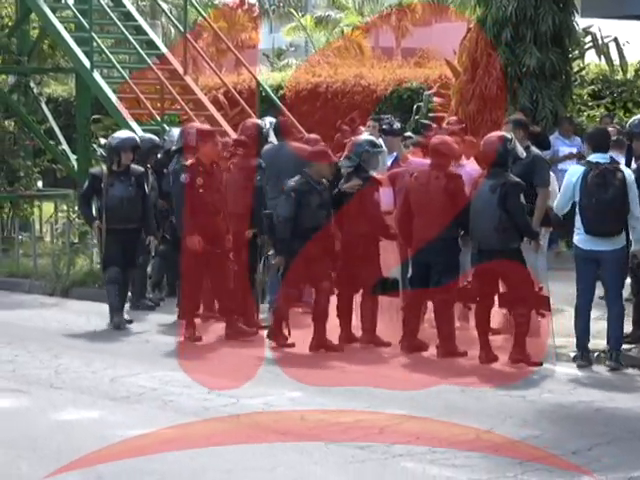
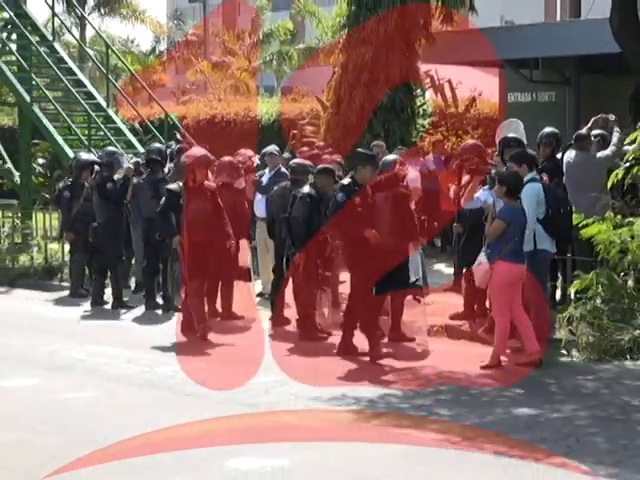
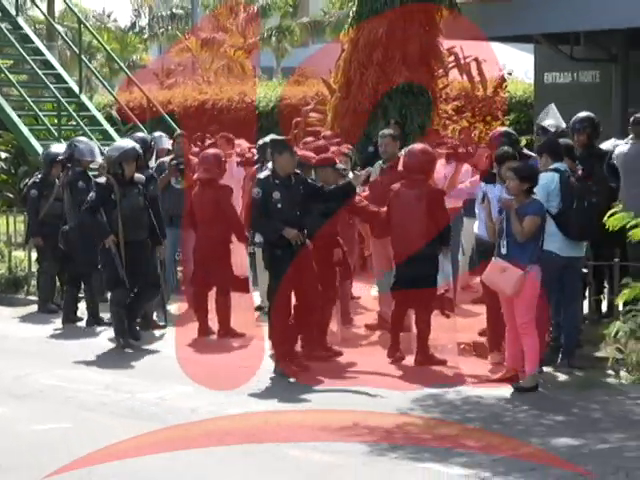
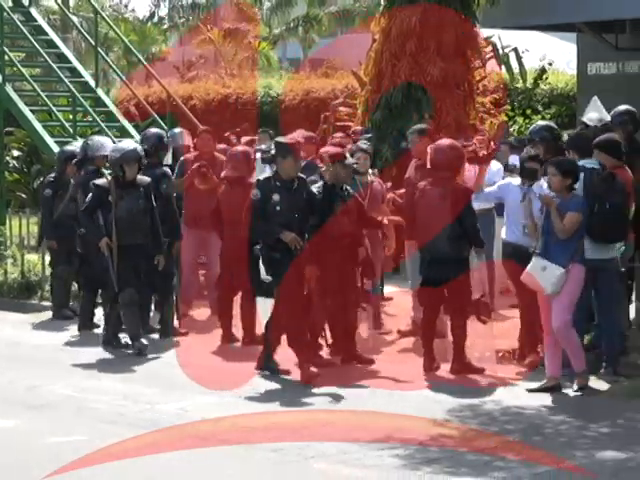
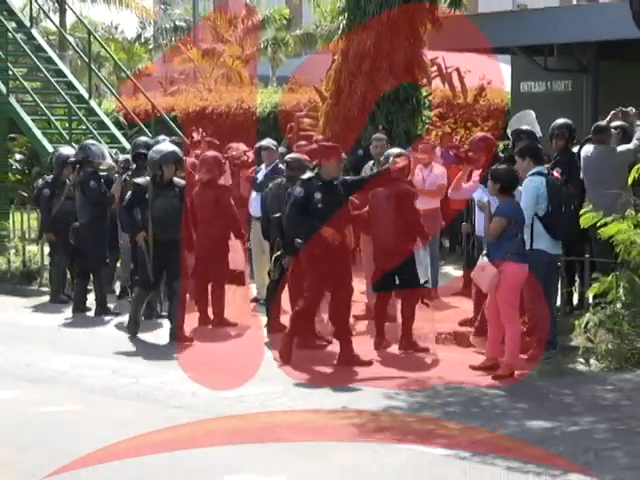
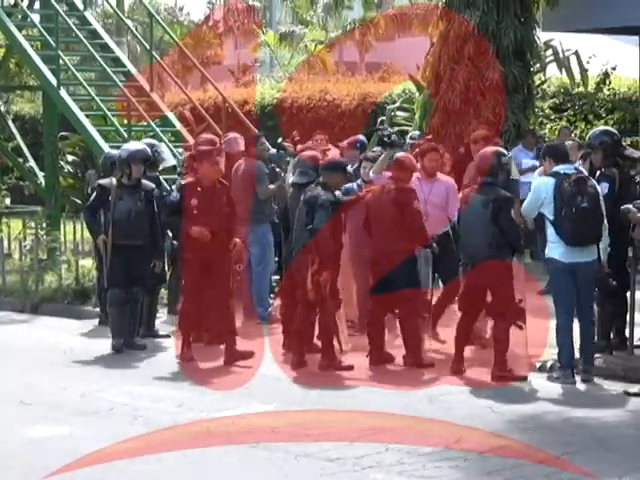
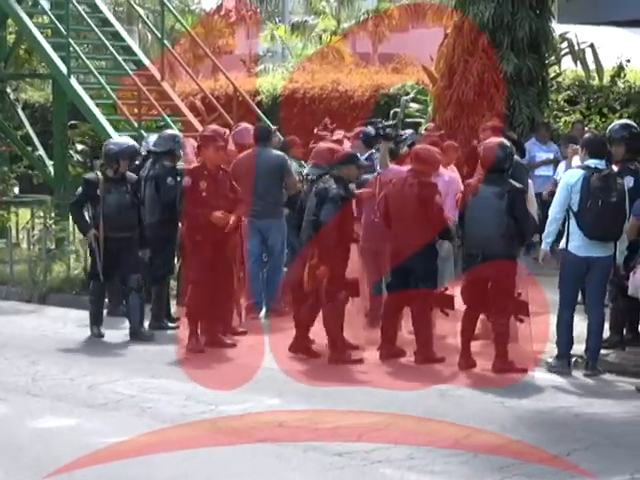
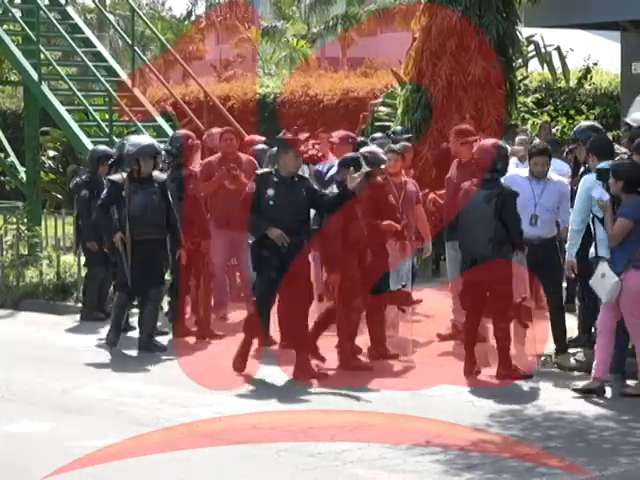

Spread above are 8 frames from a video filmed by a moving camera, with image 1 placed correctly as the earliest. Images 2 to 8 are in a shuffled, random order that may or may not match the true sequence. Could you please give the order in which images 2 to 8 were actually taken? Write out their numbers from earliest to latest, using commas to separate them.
7, 6, 8, 4, 3, 5, 2
